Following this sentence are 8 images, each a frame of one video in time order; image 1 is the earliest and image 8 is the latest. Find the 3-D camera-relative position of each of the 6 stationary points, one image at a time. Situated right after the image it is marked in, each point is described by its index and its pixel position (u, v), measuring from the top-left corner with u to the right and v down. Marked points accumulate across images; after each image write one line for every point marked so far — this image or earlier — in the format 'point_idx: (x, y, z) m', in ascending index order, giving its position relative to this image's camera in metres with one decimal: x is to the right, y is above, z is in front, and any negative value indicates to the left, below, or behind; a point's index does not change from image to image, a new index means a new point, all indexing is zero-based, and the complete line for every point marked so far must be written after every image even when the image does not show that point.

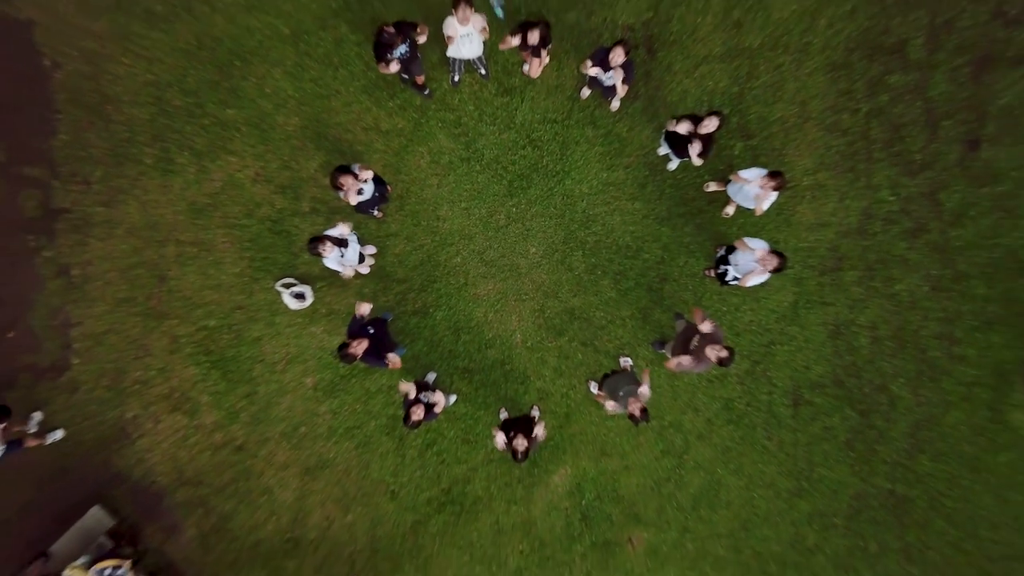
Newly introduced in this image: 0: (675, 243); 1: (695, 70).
0: (+1.2, +0.3, +4.8) m
1: (+1.3, +1.6, +4.8) m
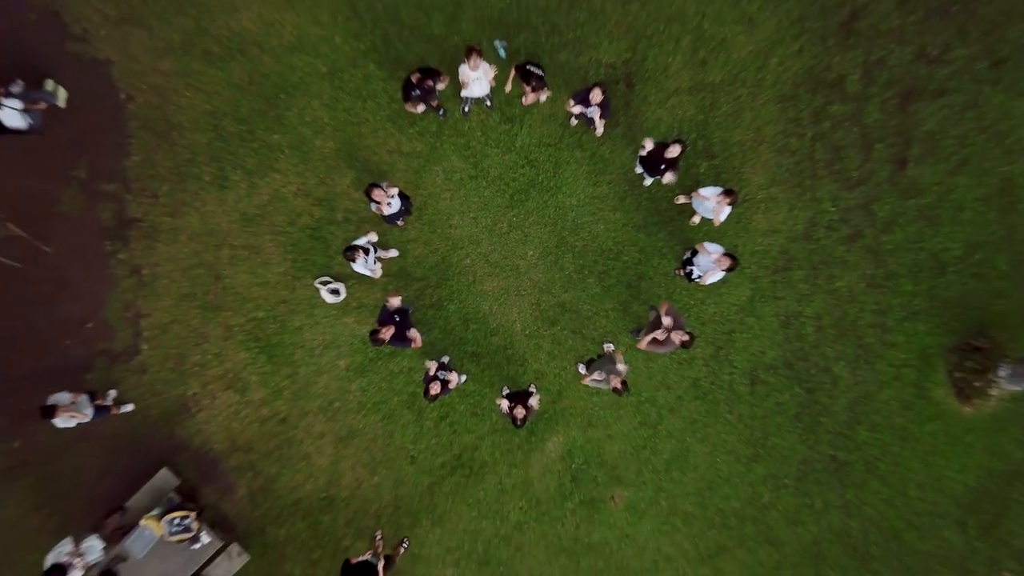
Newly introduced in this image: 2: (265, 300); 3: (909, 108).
0: (+1.2, +0.4, +5.7) m
1: (+1.3, +1.6, +5.7) m
2: (-2.1, -0.1, +5.7) m
3: (+3.4, +1.6, +5.7) m
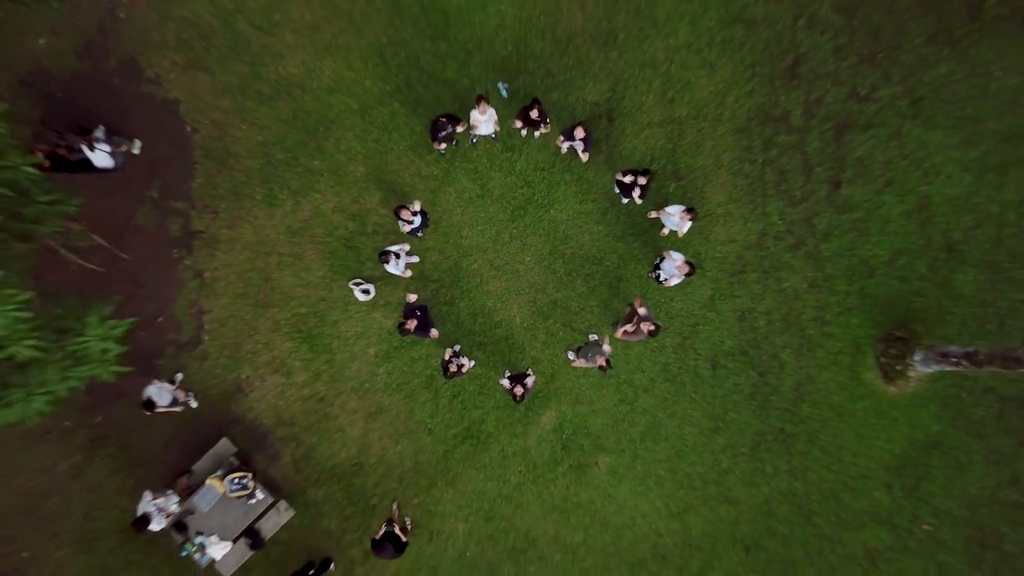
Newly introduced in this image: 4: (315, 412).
0: (+1.2, +0.4, +6.8) m
1: (+1.3, +1.6, +6.8) m
2: (-2.1, -0.1, +6.8) m
3: (+3.4, +1.6, +6.8) m
4: (-2.1, -1.3, +6.9) m
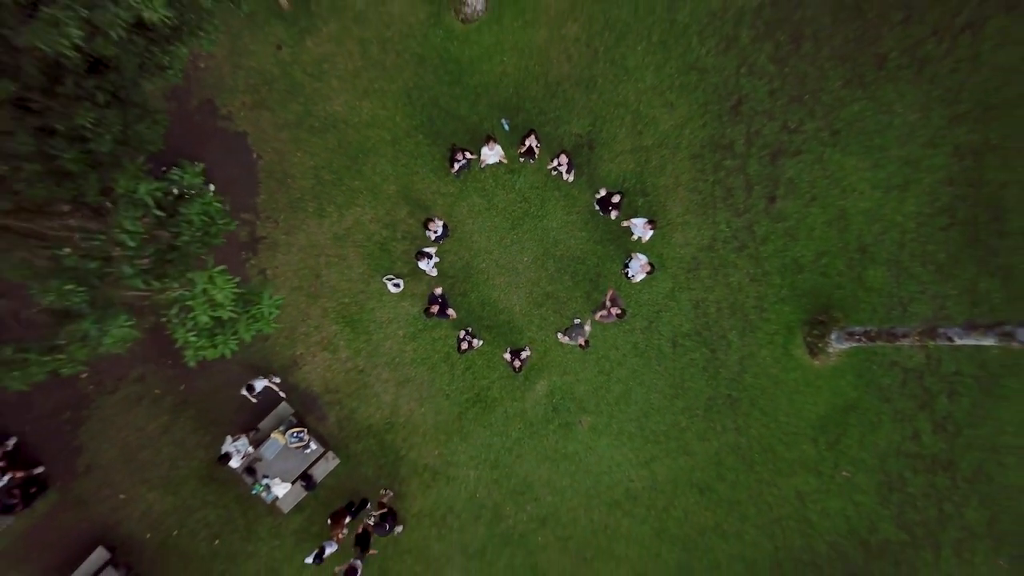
0: (+1.2, +0.4, +8.6) m
1: (+1.4, +1.7, +8.5) m
2: (-2.1, 0.0, +8.6) m
3: (+3.4, +1.6, +8.5) m
4: (-2.0, -1.2, +8.6) m
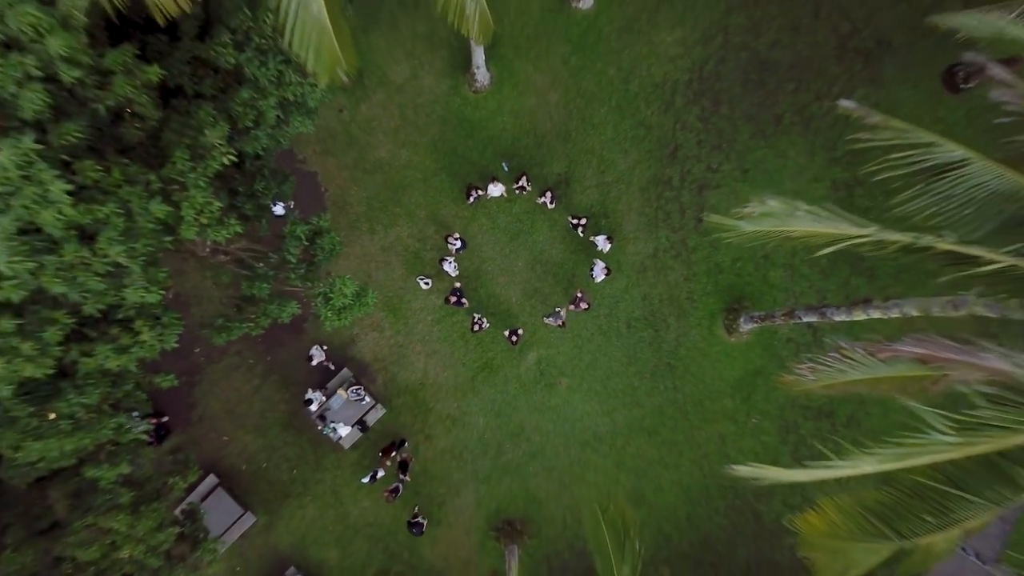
0: (+1.2, +0.5, +11.8) m
1: (+1.3, +1.7, +11.7) m
2: (-2.1, 0.0, +11.8) m
3: (+3.4, +1.7, +11.7) m
4: (-2.1, -1.2, +11.9) m
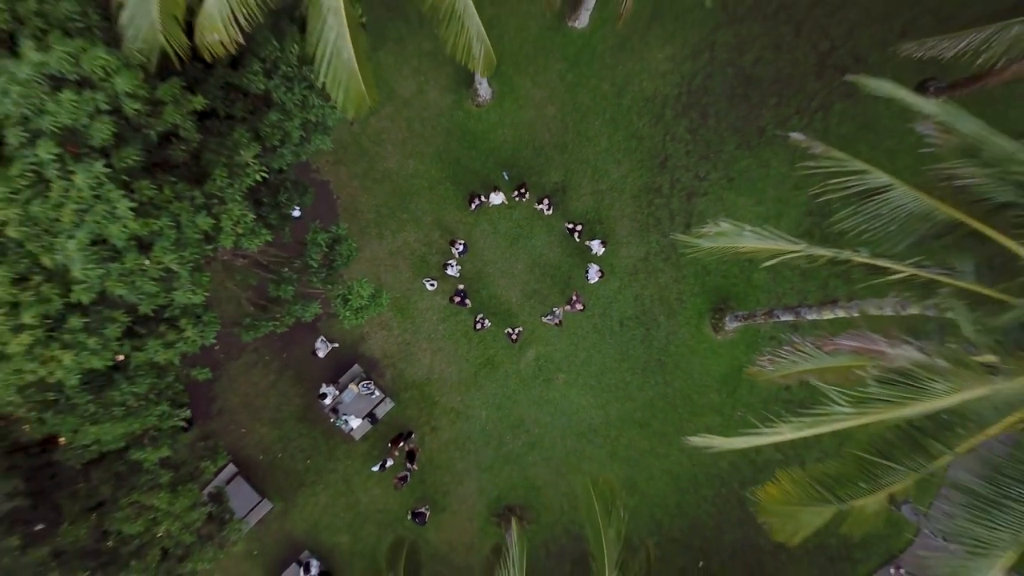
0: (+1.2, +0.5, +12.6) m
1: (+1.3, +1.7, +12.5) m
2: (-2.1, 0.0, +12.6) m
3: (+3.4, +1.7, +12.5) m
4: (-2.1, -1.2, +12.6) m
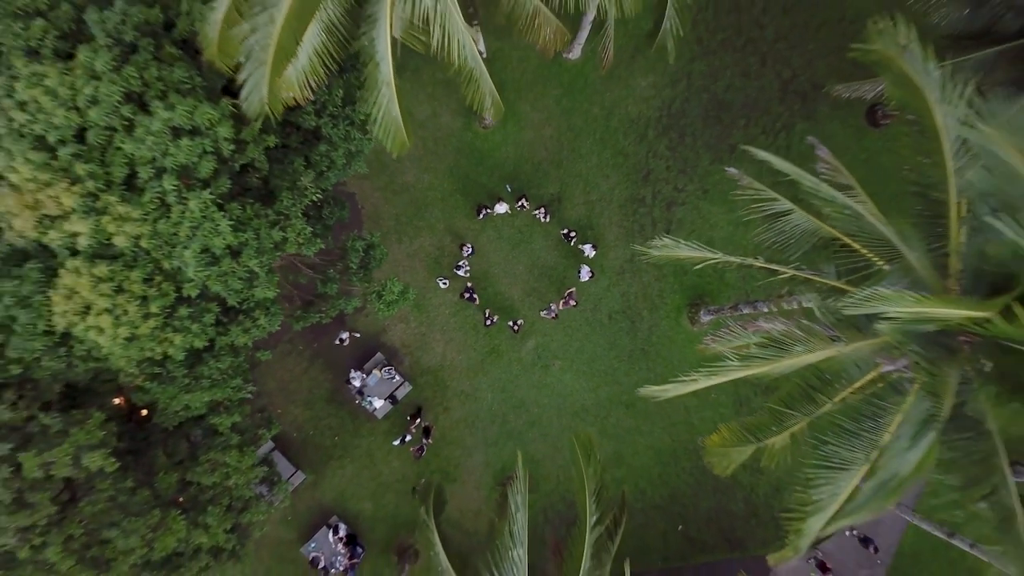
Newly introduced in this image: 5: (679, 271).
0: (+1.2, +0.5, +14.4) m
1: (+1.4, +1.8, +14.4) m
2: (-2.1, 0.0, +14.4) m
3: (+3.4, +1.7, +14.3) m
4: (-2.0, -1.2, +14.5) m
5: (+3.6, +0.4, +14.3) m
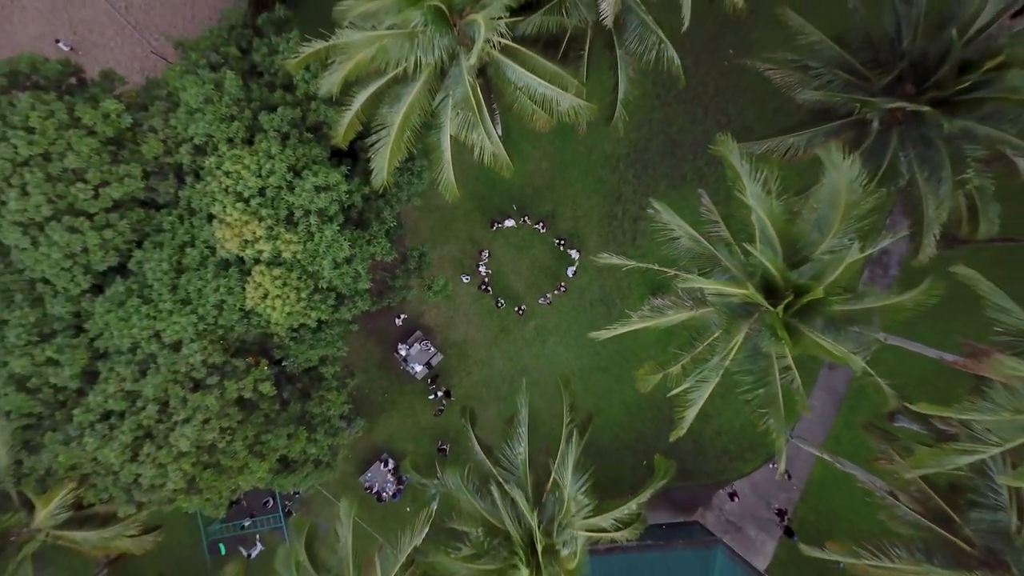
0: (+1.4, +0.7, +19.2) m
1: (+1.5, +1.9, +19.1) m
2: (-1.9, +0.2, +19.2) m
3: (+3.6, +1.9, +19.1) m
4: (-1.9, -1.0, +19.3) m
5: (+3.8, +0.5, +19.1) m
